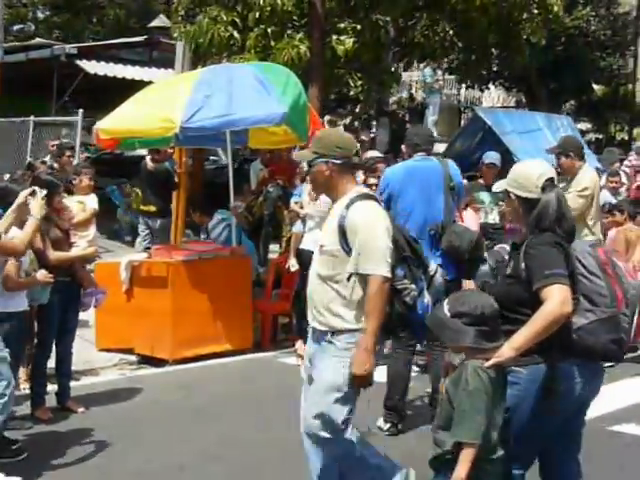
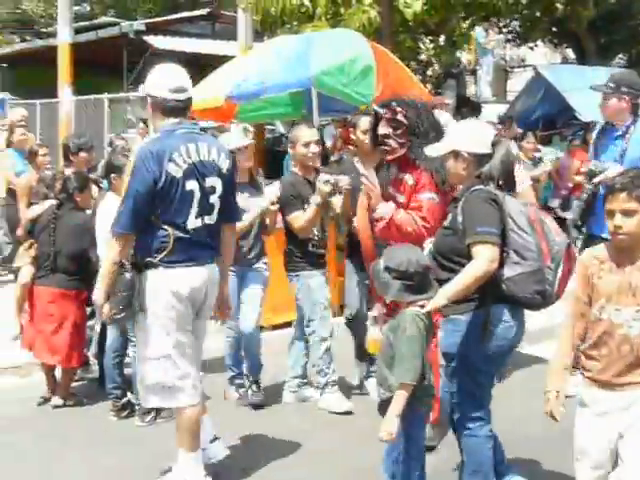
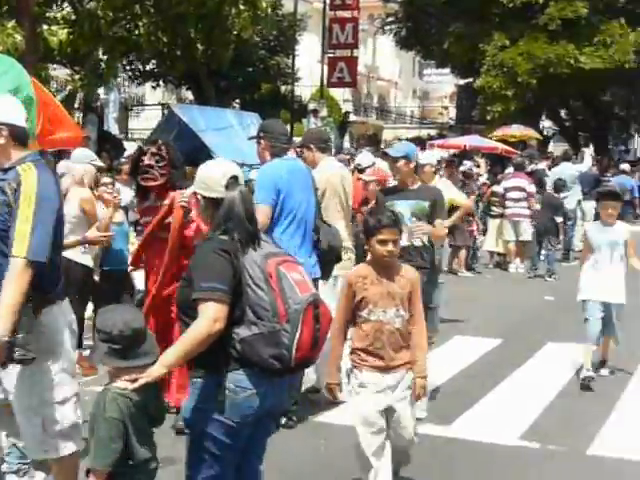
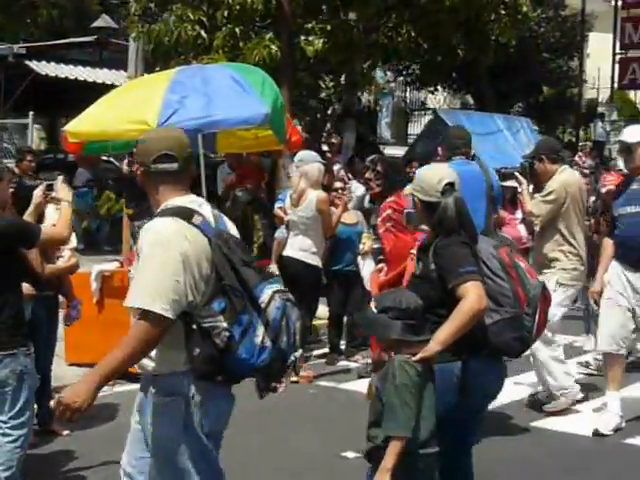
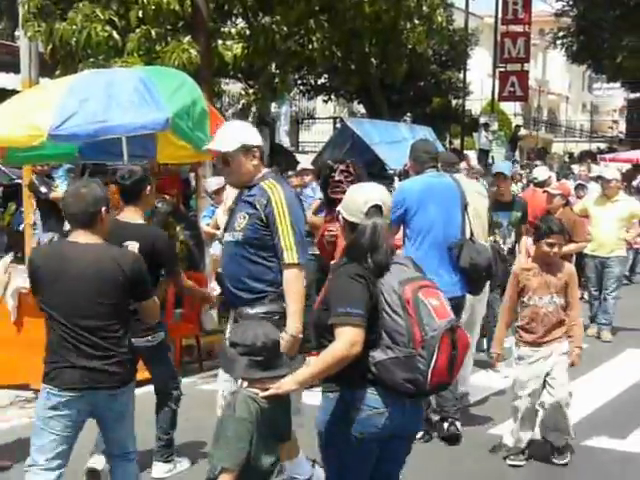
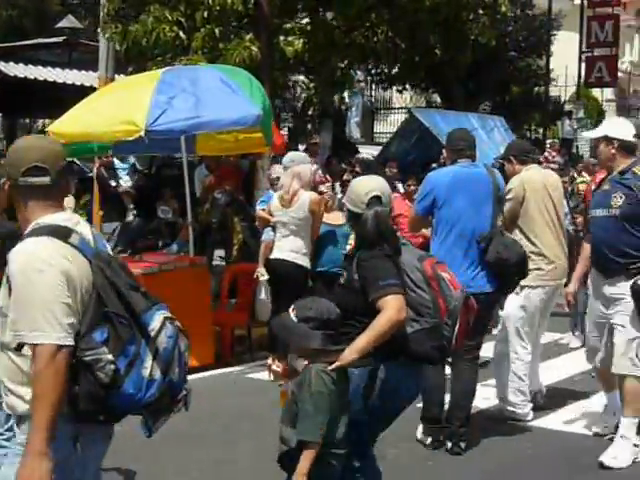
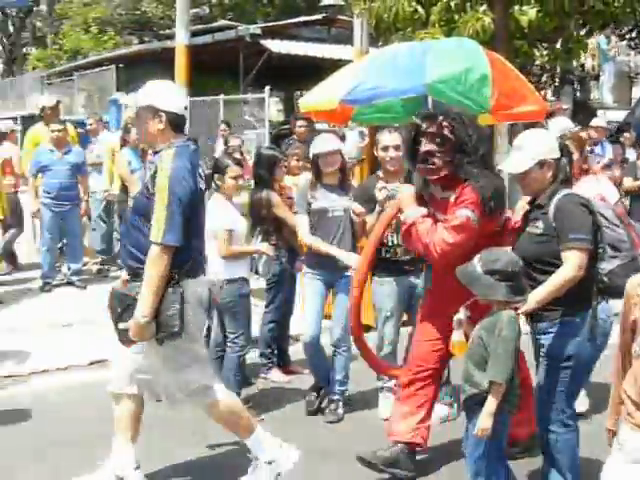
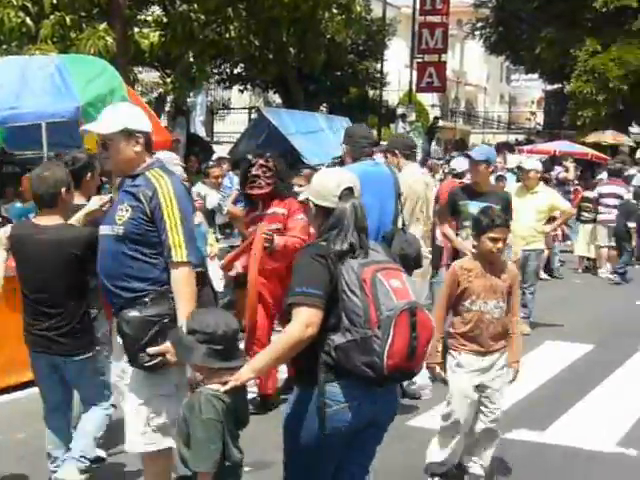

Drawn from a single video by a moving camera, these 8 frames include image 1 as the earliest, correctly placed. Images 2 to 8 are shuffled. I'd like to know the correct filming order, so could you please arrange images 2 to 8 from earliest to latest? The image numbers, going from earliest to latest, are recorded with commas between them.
4, 6, 5, 8, 3, 2, 7
